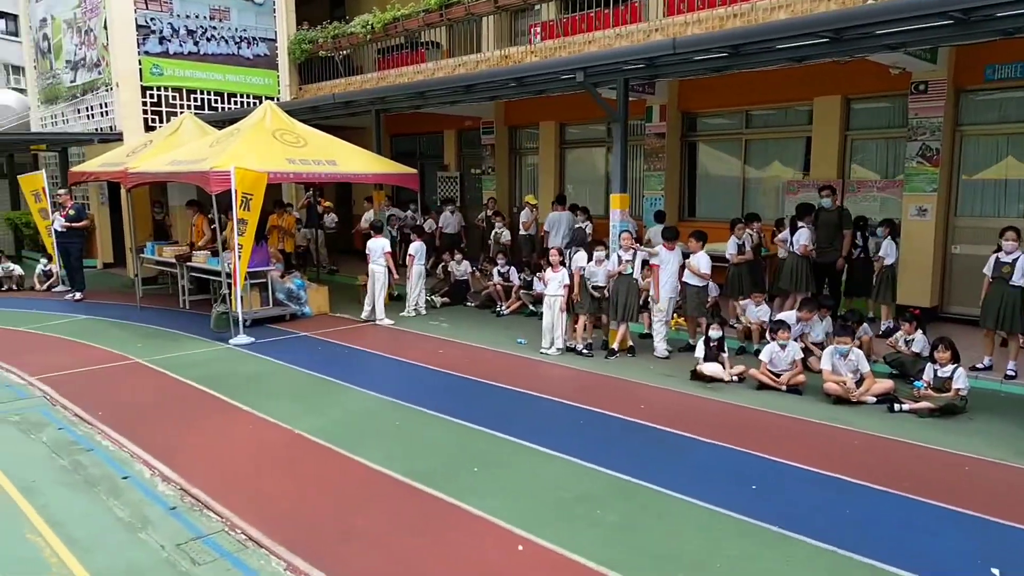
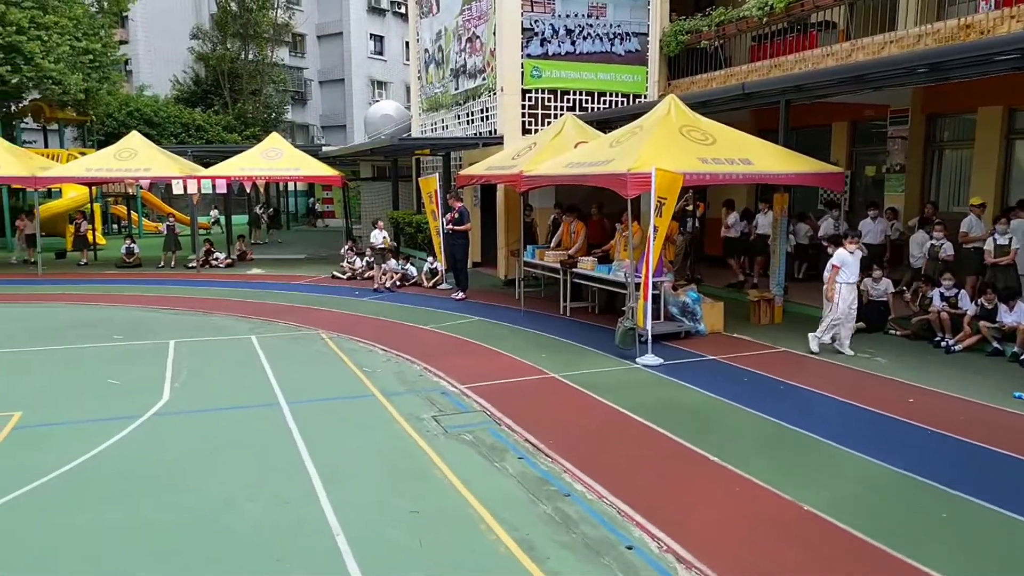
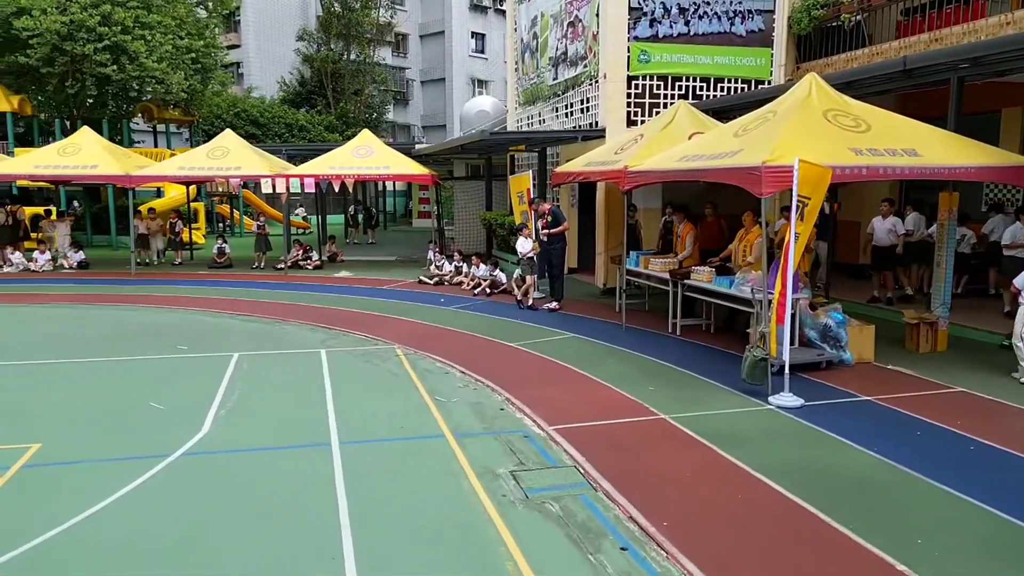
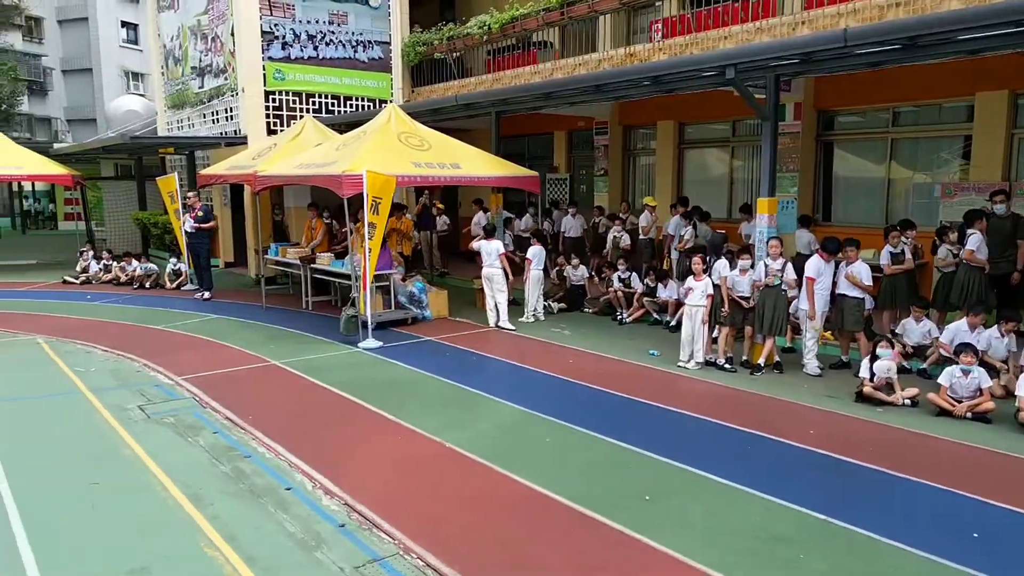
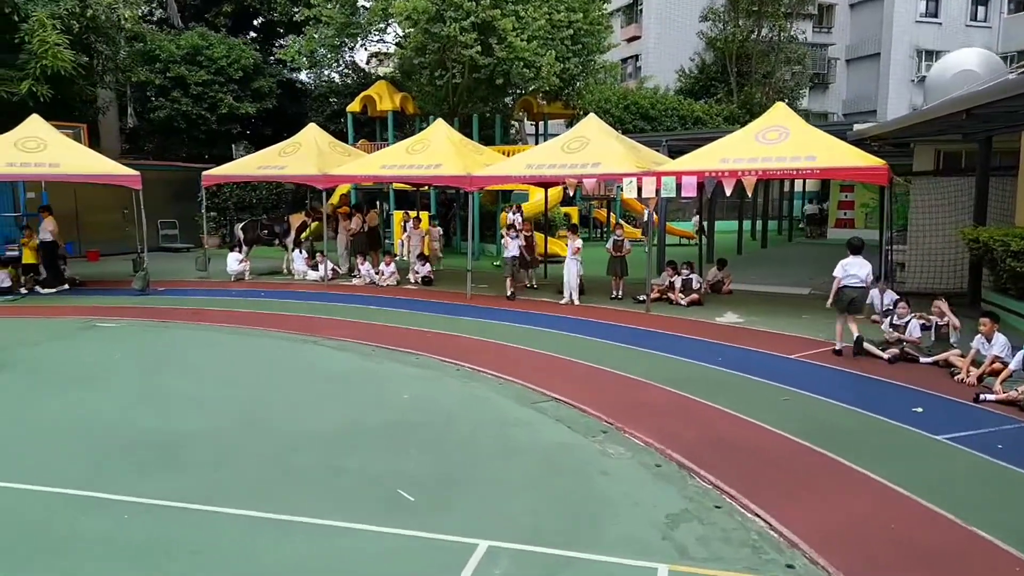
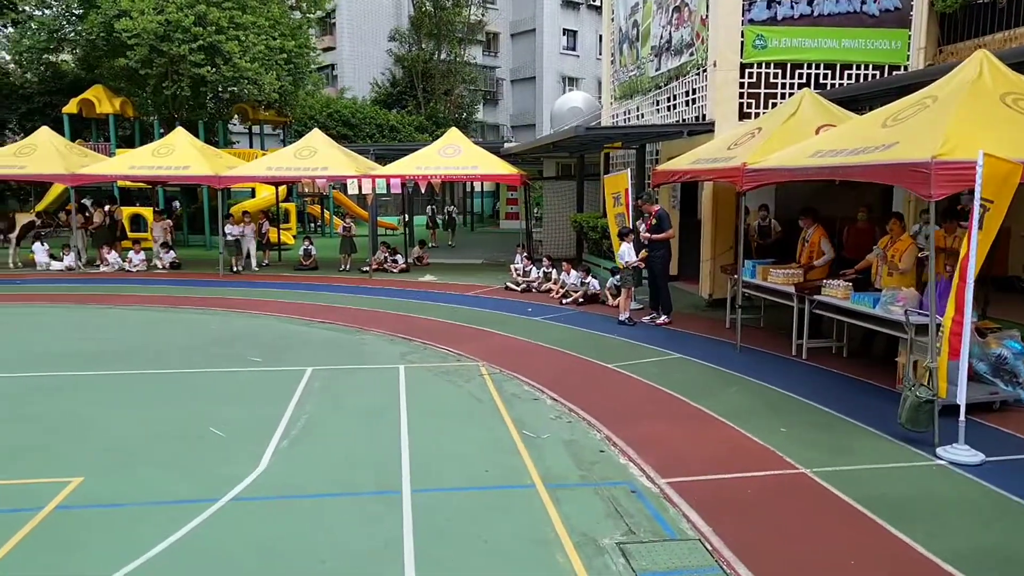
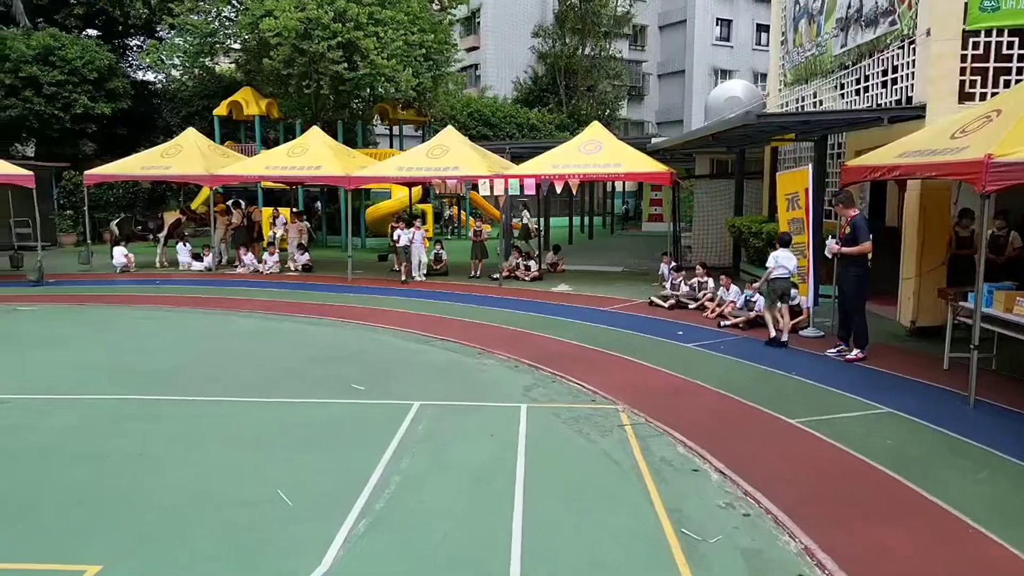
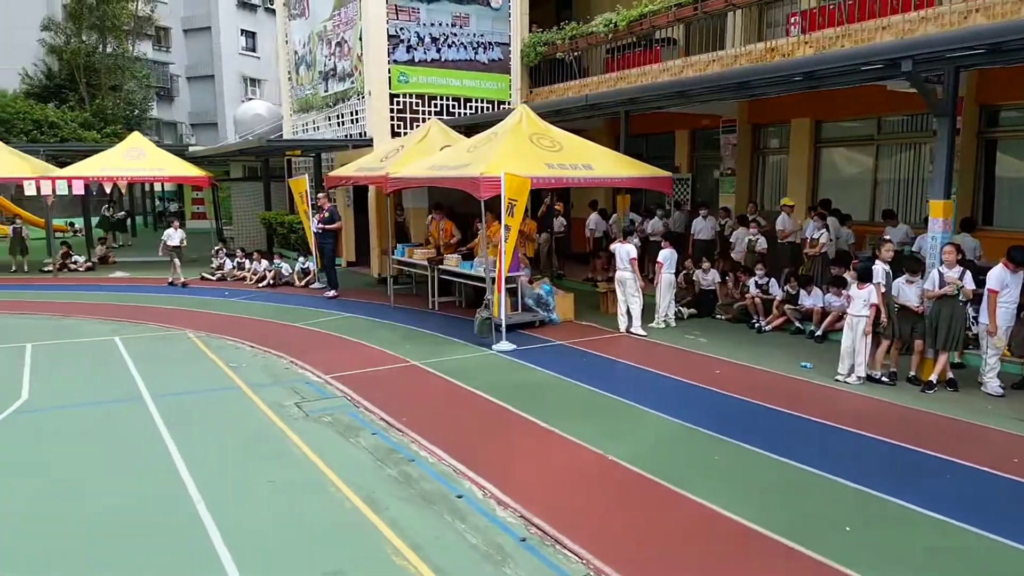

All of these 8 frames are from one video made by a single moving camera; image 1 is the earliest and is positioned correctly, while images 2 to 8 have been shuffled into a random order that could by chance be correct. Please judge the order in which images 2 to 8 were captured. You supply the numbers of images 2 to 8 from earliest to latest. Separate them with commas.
4, 8, 2, 3, 6, 7, 5
